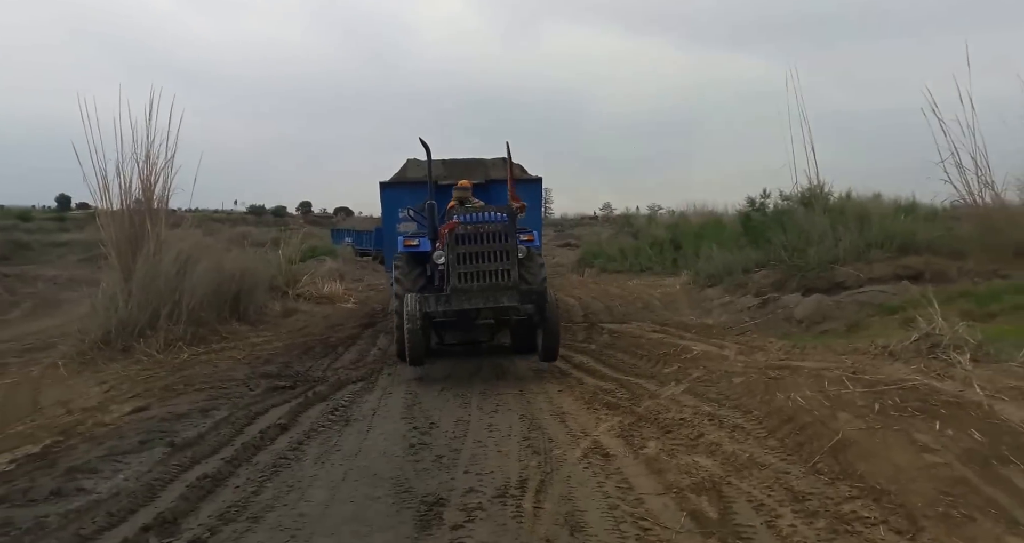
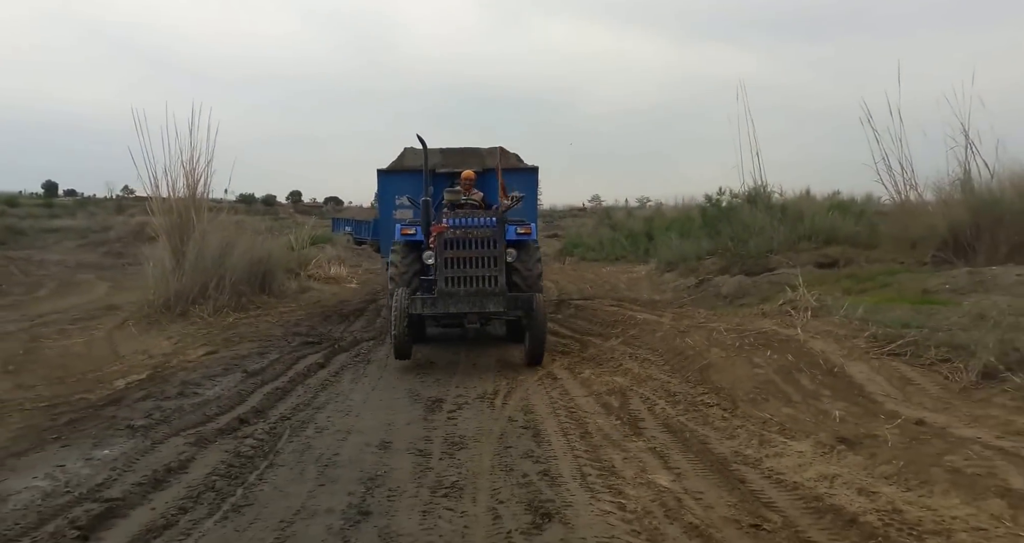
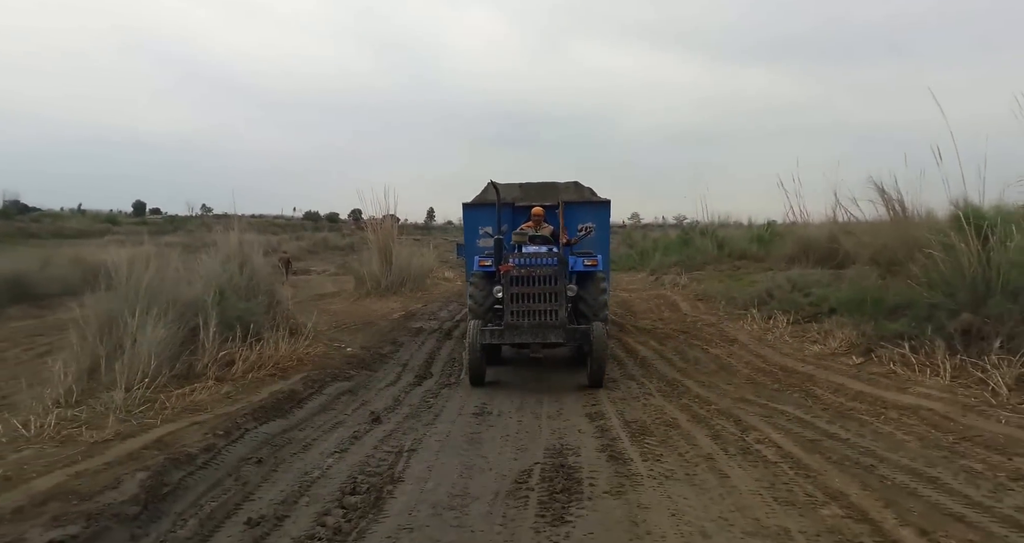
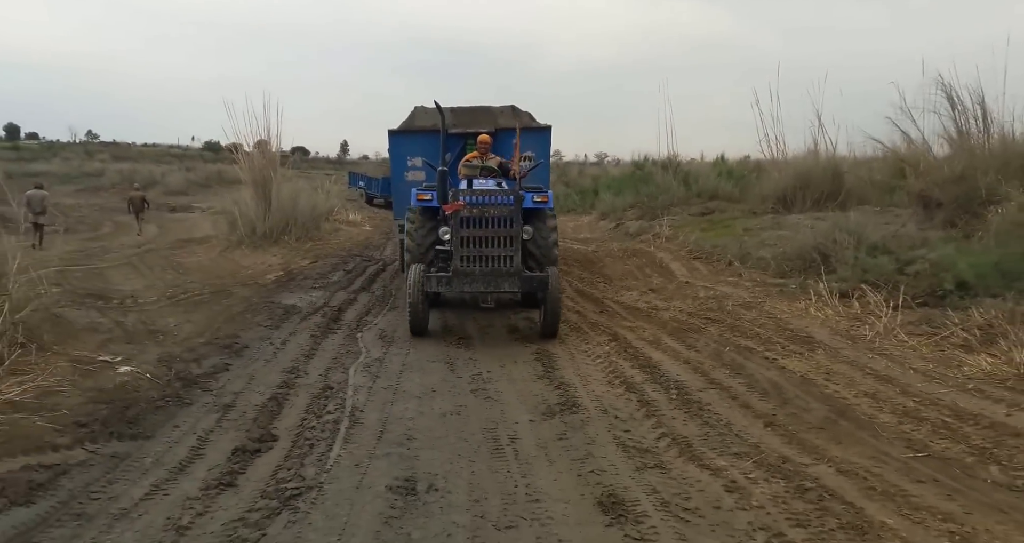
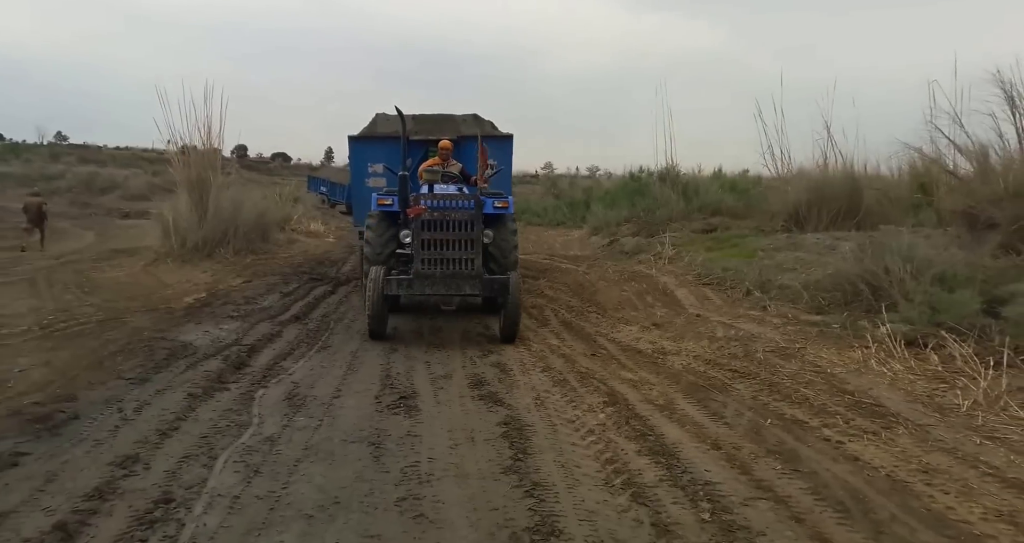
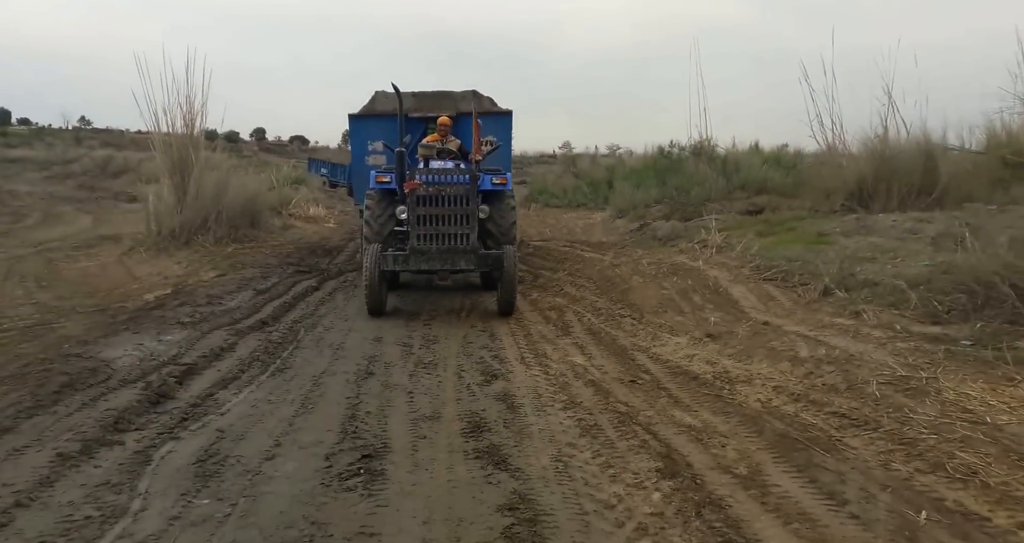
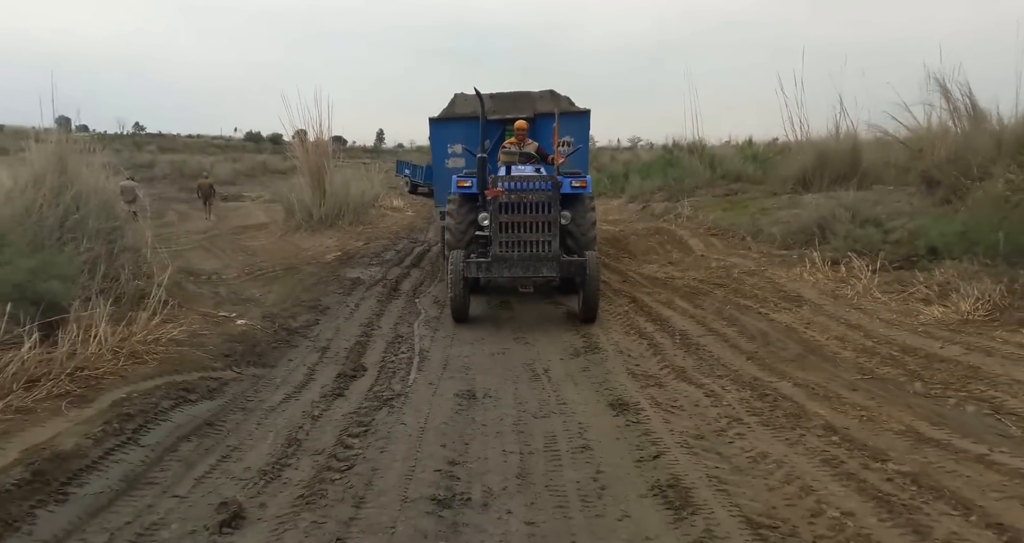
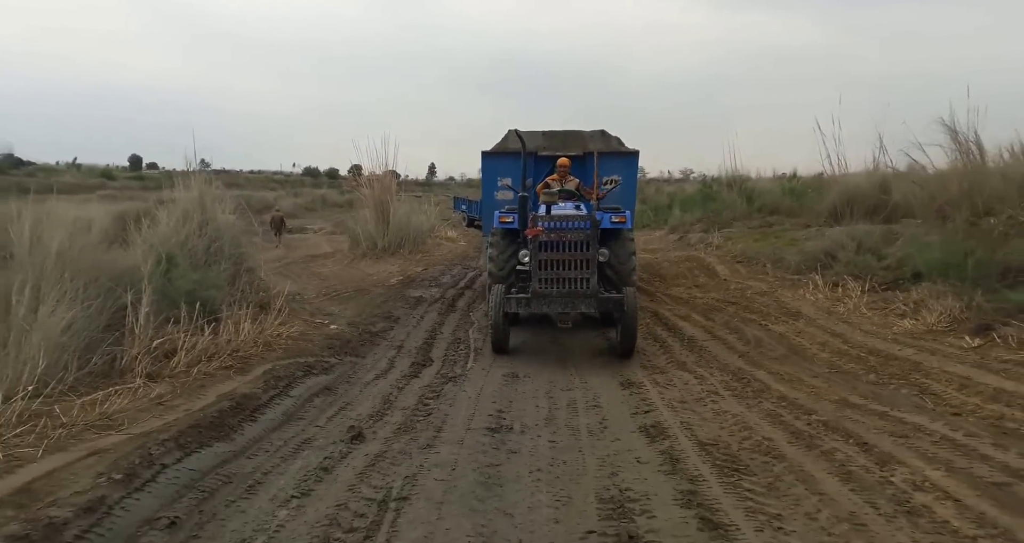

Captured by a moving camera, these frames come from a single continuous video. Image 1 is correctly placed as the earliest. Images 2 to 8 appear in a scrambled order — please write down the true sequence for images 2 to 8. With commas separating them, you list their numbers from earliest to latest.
2, 6, 5, 4, 7, 8, 3
